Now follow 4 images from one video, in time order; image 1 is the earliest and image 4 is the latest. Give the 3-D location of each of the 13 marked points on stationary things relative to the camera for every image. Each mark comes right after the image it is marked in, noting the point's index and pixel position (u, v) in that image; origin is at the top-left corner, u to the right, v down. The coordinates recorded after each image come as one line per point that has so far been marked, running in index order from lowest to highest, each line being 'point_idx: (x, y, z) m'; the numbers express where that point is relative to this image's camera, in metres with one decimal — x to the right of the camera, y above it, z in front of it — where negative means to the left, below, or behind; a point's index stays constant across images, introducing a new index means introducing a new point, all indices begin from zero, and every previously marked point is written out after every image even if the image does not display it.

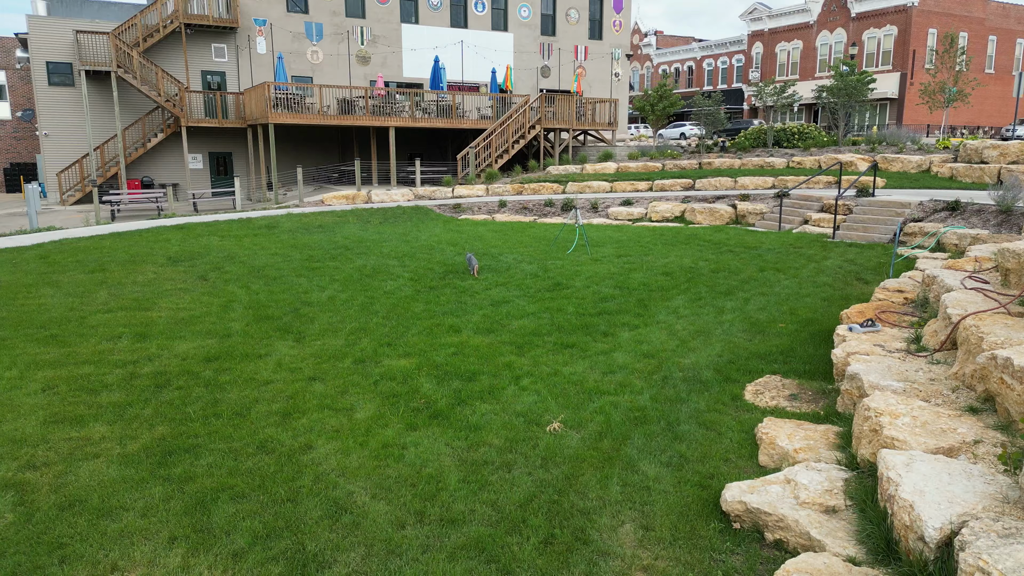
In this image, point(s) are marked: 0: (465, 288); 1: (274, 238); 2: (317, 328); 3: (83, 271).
0: (-0.6, 0.0, +9.3) m
1: (-4.2, +0.9, +13.1) m
2: (-2.0, -0.4, +7.6) m
3: (-6.0, +0.2, +10.4) m
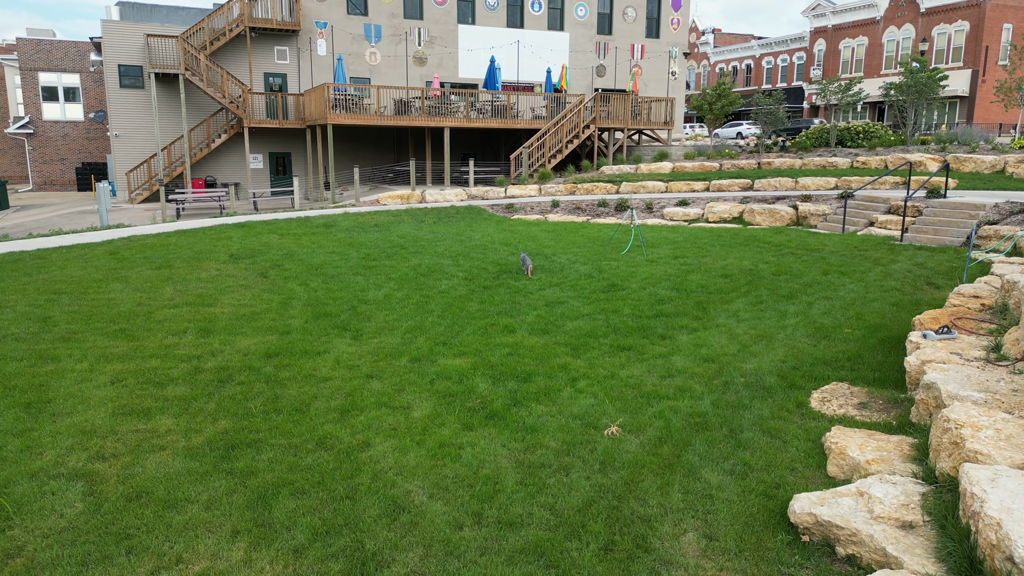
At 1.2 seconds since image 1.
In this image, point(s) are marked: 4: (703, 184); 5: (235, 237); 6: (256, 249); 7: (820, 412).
0: (+0.1, 0.0, +9.3) m
1: (-3.2, +0.9, +13.3) m
2: (-1.4, -0.4, +7.6) m
3: (-5.3, +0.3, +10.7) m
4: (+4.6, +2.5, +17.9) m
5: (-4.9, +0.9, +13.1) m
6: (-4.1, +0.6, +11.9) m
7: (+2.2, -0.9, +5.3) m
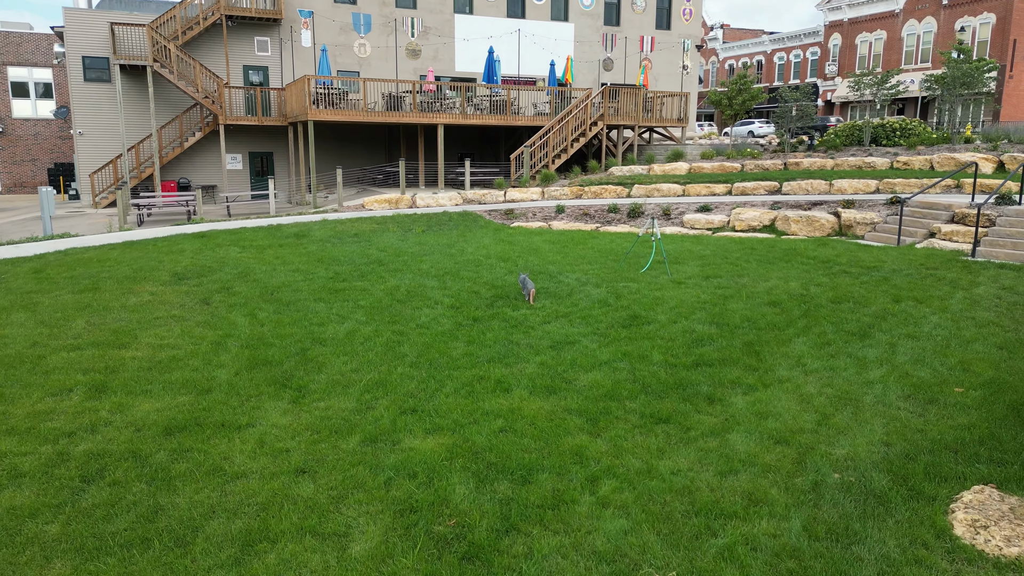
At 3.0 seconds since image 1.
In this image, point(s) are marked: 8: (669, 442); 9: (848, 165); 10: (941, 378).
0: (+0.1, -0.3, +7.4) m
1: (-3.3, +0.6, +11.4) m
2: (-1.5, -0.7, +5.7) m
3: (-5.3, 0.0, +8.9) m
4: (+4.6, +2.2, +16.0) m
5: (-4.9, +0.6, +11.2) m
6: (-4.2, +0.3, +10.1) m
7: (+2.2, -1.2, +3.4) m
8: (+1.0, -1.0, +4.7) m
9: (+7.6, +2.8, +16.6) m
10: (+3.3, -0.7, +5.7) m
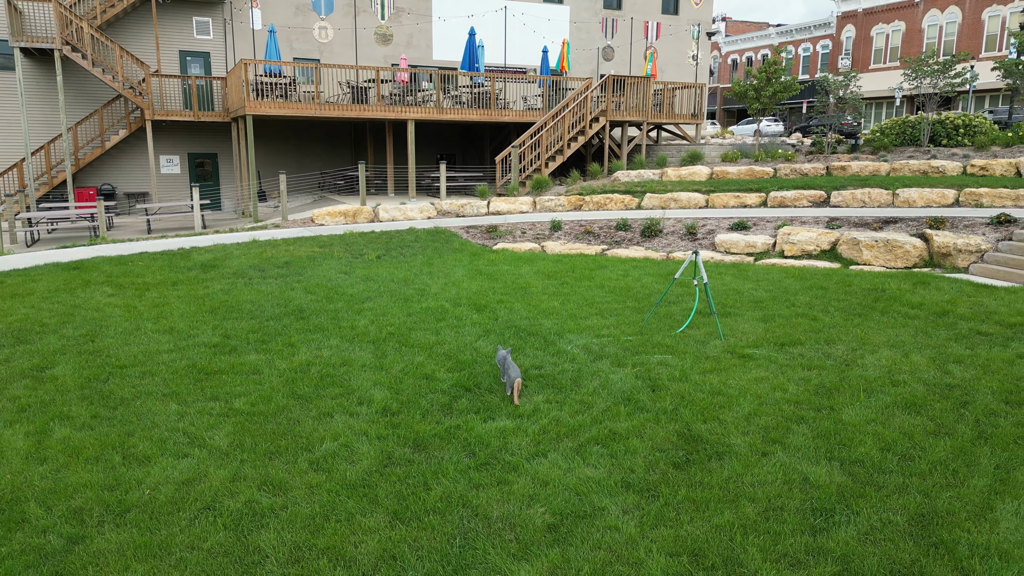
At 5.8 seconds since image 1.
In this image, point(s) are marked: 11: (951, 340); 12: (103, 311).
0: (-0.1, -0.9, +4.3) m
1: (-3.5, 0.0, +8.3) m
2: (-1.6, -1.3, +2.6) m
3: (-5.5, -0.6, +5.7) m
4: (+4.3, +1.6, +12.9) m
5: (-5.1, 0.0, +8.0) m
6: (-4.4, -0.3, +6.9) m
7: (+2.0, -1.8, +0.3) m
8: (+0.8, -1.6, +1.5) m
9: (+7.3, +2.2, +13.6) m
10: (+3.1, -1.3, +2.6) m
11: (+3.7, -0.4, +6.2) m
12: (-4.0, -0.2, +7.3) m
